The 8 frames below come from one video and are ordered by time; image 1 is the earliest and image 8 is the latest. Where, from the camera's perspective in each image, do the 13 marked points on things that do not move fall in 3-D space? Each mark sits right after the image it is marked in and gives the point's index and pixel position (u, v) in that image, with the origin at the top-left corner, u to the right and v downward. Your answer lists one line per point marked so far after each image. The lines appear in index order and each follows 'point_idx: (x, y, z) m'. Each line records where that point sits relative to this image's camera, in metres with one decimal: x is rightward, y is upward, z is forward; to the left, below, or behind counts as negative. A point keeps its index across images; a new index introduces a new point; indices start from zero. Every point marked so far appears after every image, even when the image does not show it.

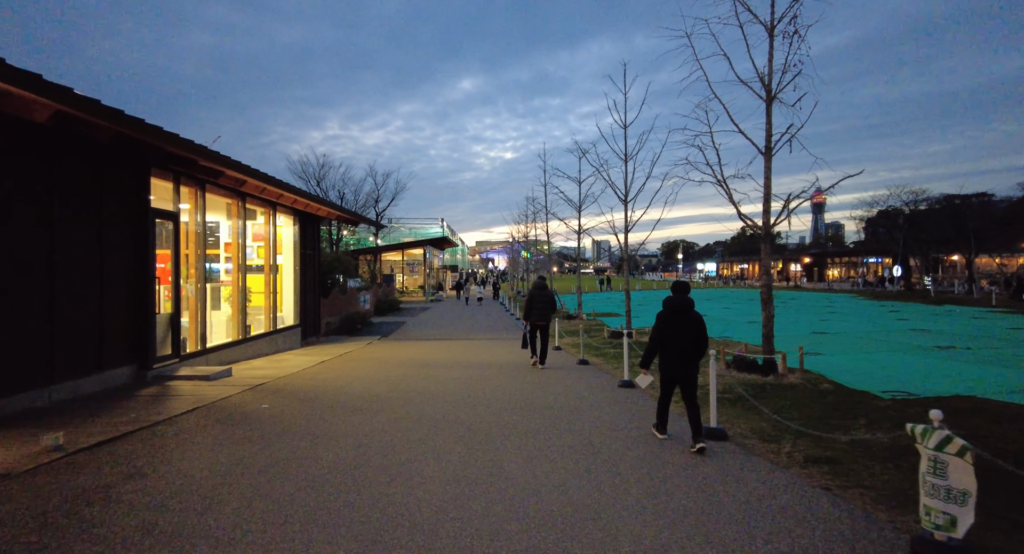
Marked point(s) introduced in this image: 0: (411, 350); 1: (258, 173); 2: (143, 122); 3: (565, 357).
0: (-2.8, -2.1, +15.2) m
1: (-4.9, +2.0, +10.5) m
2: (-5.2, +2.2, +7.6) m
3: (+1.3, -2.0, +12.9) m
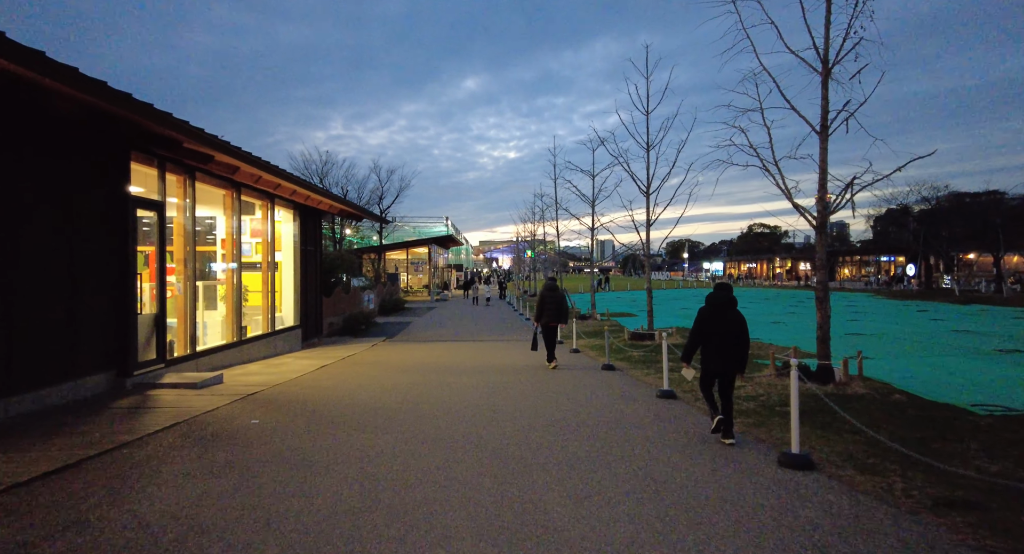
0: (-2.4, -2.0, +14.2) m
1: (-4.5, +2.1, +9.5) m
2: (-4.9, +2.3, +6.6) m
3: (+1.6, -1.9, +11.9) m
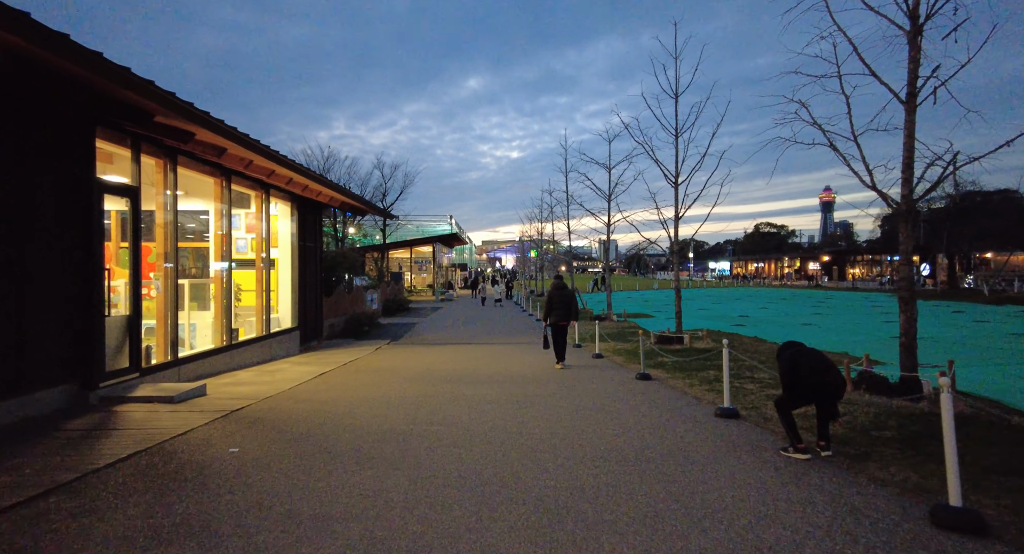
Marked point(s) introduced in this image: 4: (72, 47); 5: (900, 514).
0: (-2.0, -2.0, +13.0) m
1: (-4.1, +2.1, +8.3) m
2: (-4.5, +2.3, +5.4) m
3: (+2.0, -1.8, +10.7) m
4: (-4.4, +2.3, +5.4) m
5: (+2.6, -1.6, +3.6) m
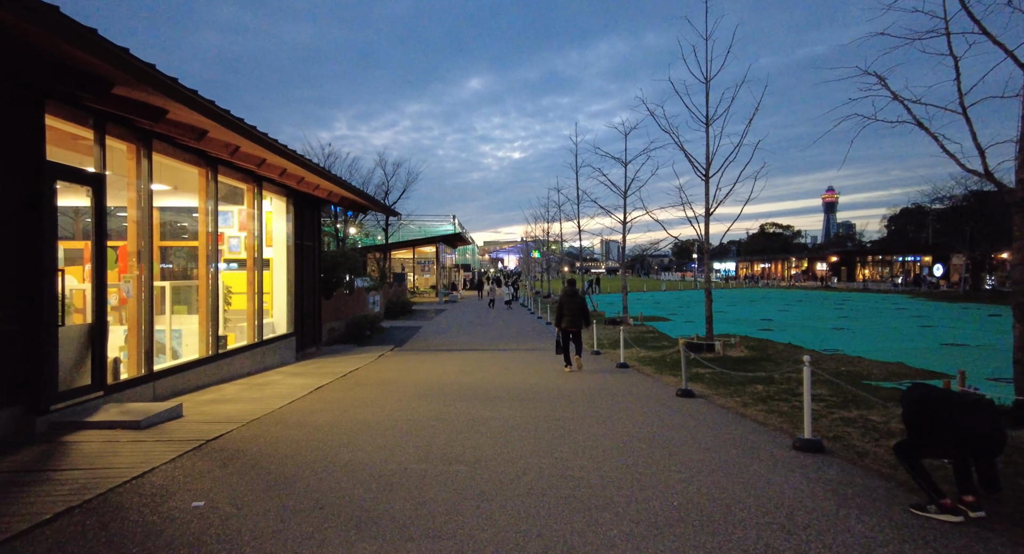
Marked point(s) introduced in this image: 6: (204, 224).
0: (-1.7, -2.0, +11.8) m
1: (-3.8, +2.1, +7.1) m
2: (-4.2, +2.3, +4.3) m
3: (+2.4, -1.9, +9.5) m
4: (-4.1, +2.3, +4.2) m
5: (+2.9, -1.6, +2.4) m
6: (-5.9, +1.0, +10.4) m
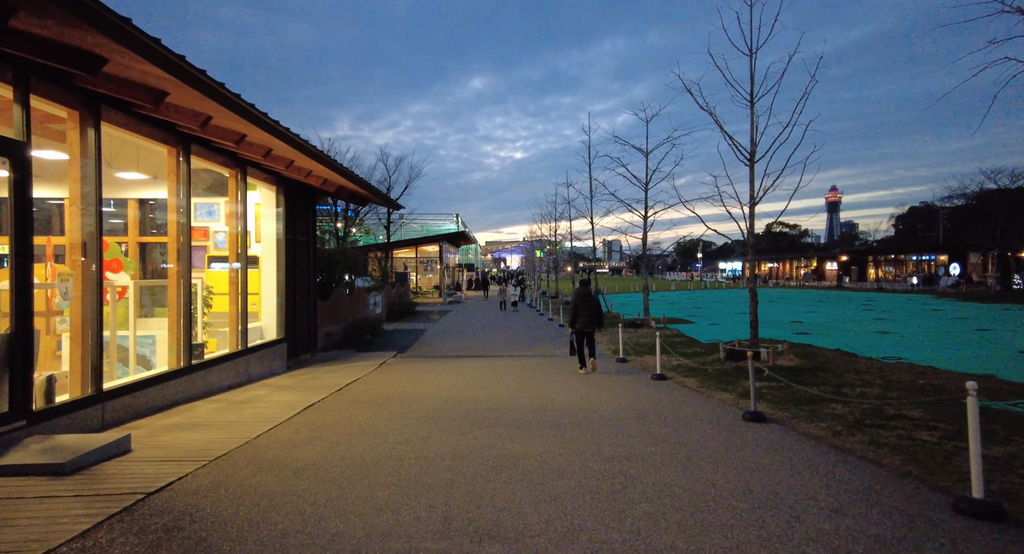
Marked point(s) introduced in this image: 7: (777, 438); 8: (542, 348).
0: (-1.3, -2.0, +10.3) m
1: (-3.4, +2.1, +5.6) m
2: (-3.8, +2.3, +2.8) m
3: (+2.8, -1.8, +7.9) m
4: (-3.7, +2.3, +2.7) m
5: (+3.3, -1.6, +0.9) m
6: (-5.5, +1.0, +8.9) m
7: (+2.9, -1.7, +5.8) m
8: (+0.9, -2.1, +16.2) m
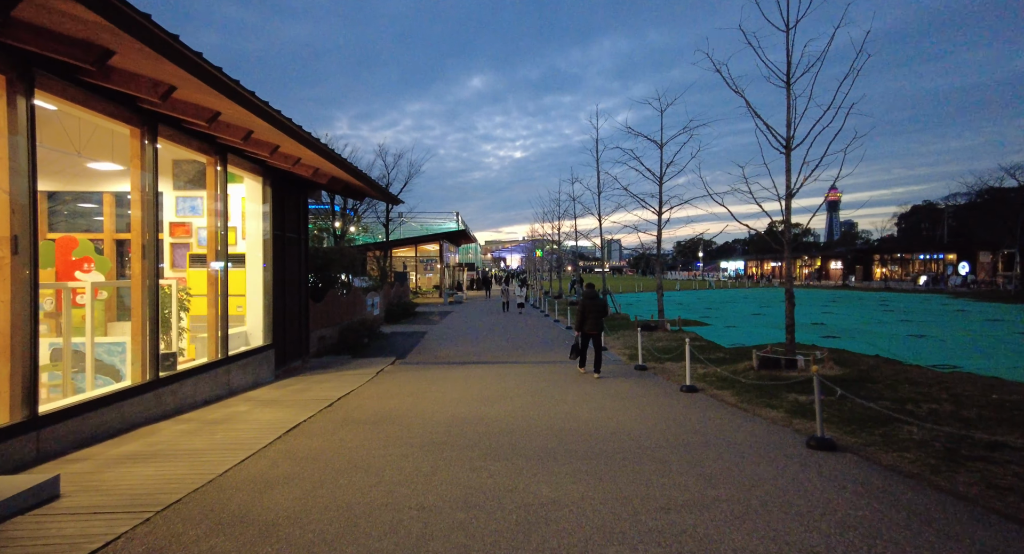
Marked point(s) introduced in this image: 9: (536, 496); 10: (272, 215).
0: (-1.1, -2.0, +9.1) m
1: (-3.2, +2.1, +4.5) m
2: (-3.6, +2.3, +1.6) m
3: (+3.0, -1.8, +6.8) m
4: (-3.5, +2.3, +1.6) m
5: (+3.5, -1.6, -0.3) m
6: (-5.3, +1.0, +7.8) m
7: (+3.1, -1.7, +4.7) m
8: (+1.1, -2.1, +15.1) m
9: (+0.1, -1.7, +4.5) m
10: (-5.3, +1.4, +11.9) m
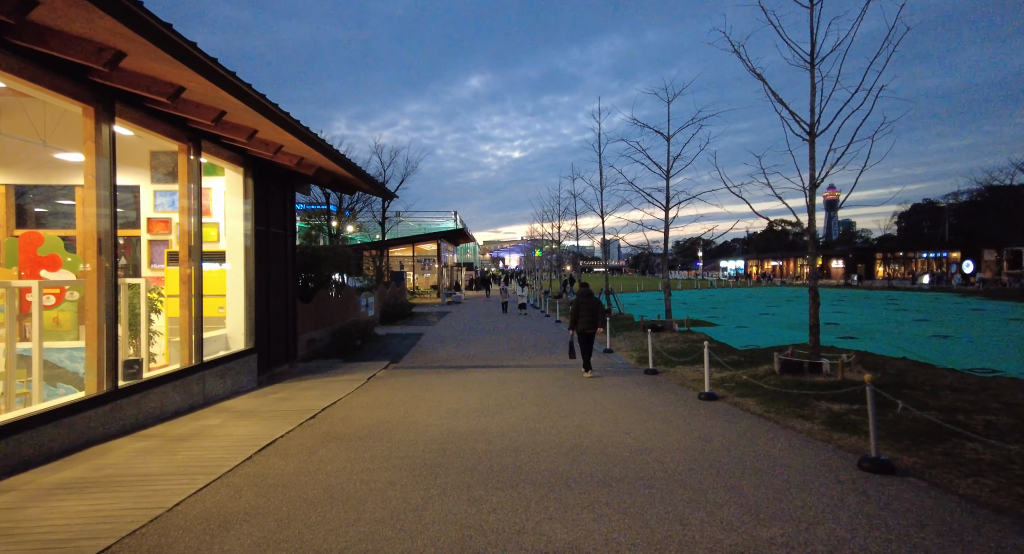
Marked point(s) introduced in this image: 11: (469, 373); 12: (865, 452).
0: (-1.0, -1.9, +8.3) m
1: (-3.1, +2.1, +3.6) m
2: (-3.5, +2.4, +0.8) m
3: (+3.0, -1.8, +6.0) m
4: (-3.5, +2.3, +0.7) m
5: (+3.6, -1.5, -1.1) m
6: (-5.3, +1.1, +6.9) m
7: (+3.1, -1.7, +3.9) m
8: (+1.1, -2.1, +14.3) m
9: (+0.2, -1.7, +3.6) m
10: (-5.3, +1.4, +11.1) m
11: (-0.9, -2.1, +11.5) m
12: (+3.4, -1.7, +5.2) m
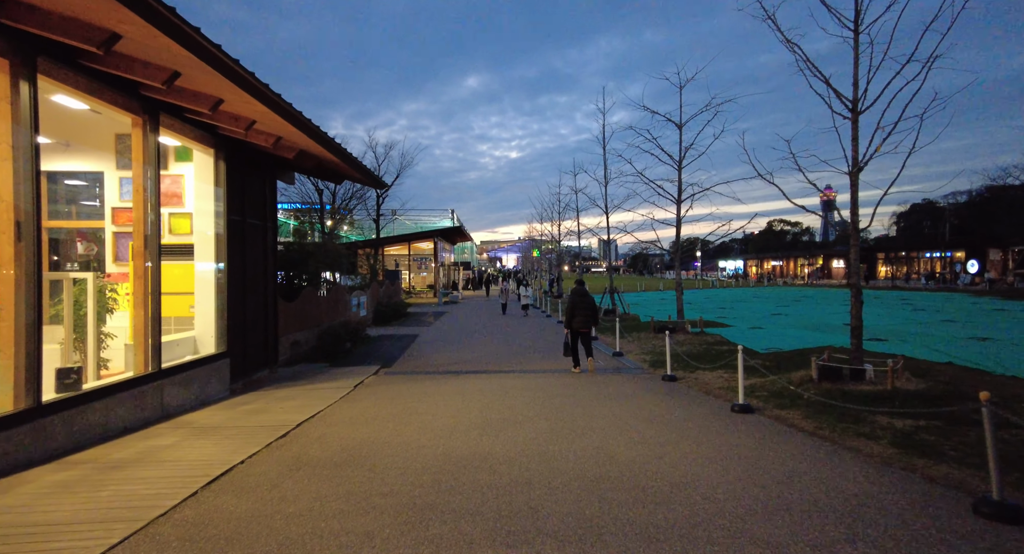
0: (-0.9, -1.8, +7.2) m
1: (-3.0, +2.2, +2.5) m
2: (-3.4, +2.4, -0.3) m
3: (+3.1, -1.7, +4.9) m
4: (-3.3, +2.4, -0.4) m
5: (+3.7, -1.4, -2.2) m
6: (-5.2, +1.2, +5.8) m
7: (+3.2, -1.6, +2.8) m
8: (+1.2, -2.0, +13.1) m
9: (+0.3, -1.6, +2.5) m
10: (-5.2, +1.5, +9.9) m
11: (-0.8, -2.0, +10.4) m
12: (+3.5, -1.6, +4.1) m
